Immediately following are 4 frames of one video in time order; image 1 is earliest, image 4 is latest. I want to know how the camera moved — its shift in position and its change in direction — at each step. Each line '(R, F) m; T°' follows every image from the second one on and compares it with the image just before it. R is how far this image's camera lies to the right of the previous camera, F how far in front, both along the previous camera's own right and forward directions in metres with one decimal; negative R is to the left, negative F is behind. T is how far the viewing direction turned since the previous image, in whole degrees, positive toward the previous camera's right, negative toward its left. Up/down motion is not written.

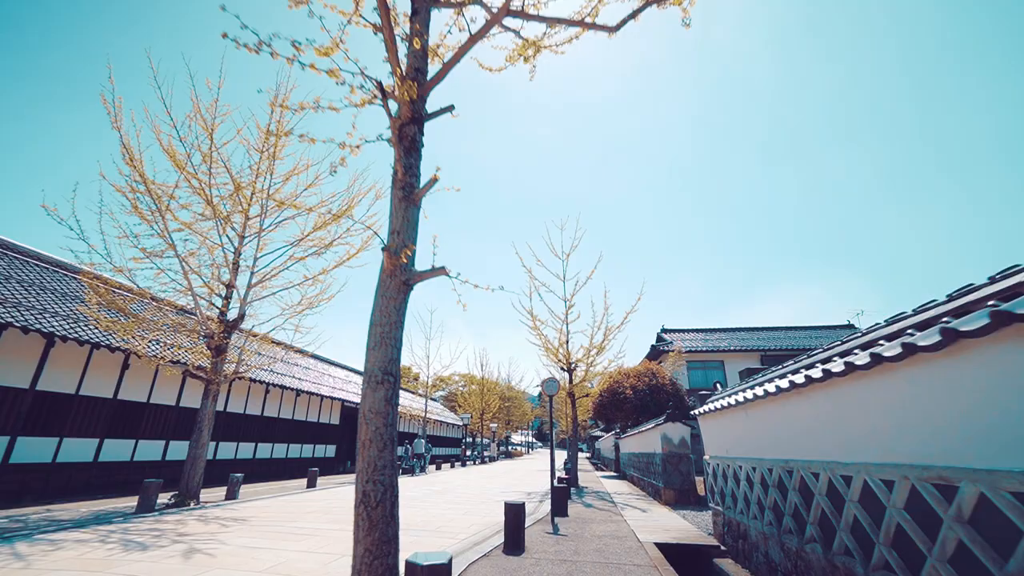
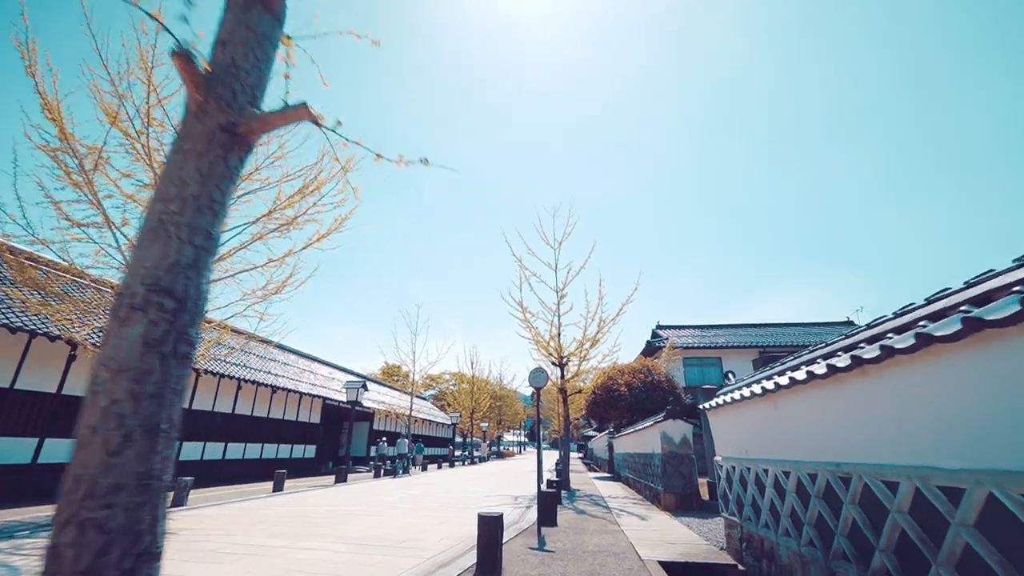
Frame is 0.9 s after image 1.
(+0.2, +1.0) m; +1°
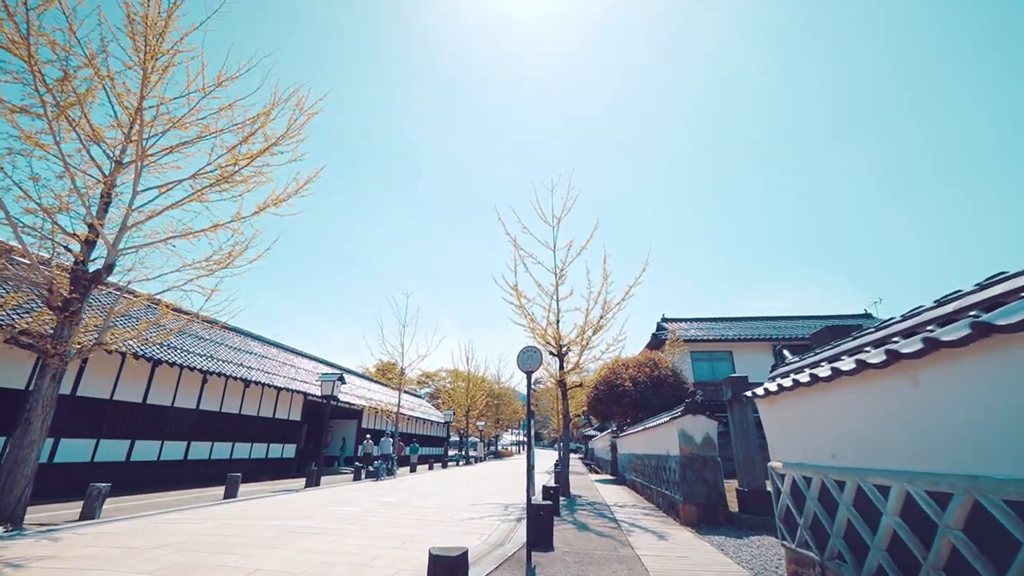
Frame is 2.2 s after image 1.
(+0.2, +1.6) m; 0°
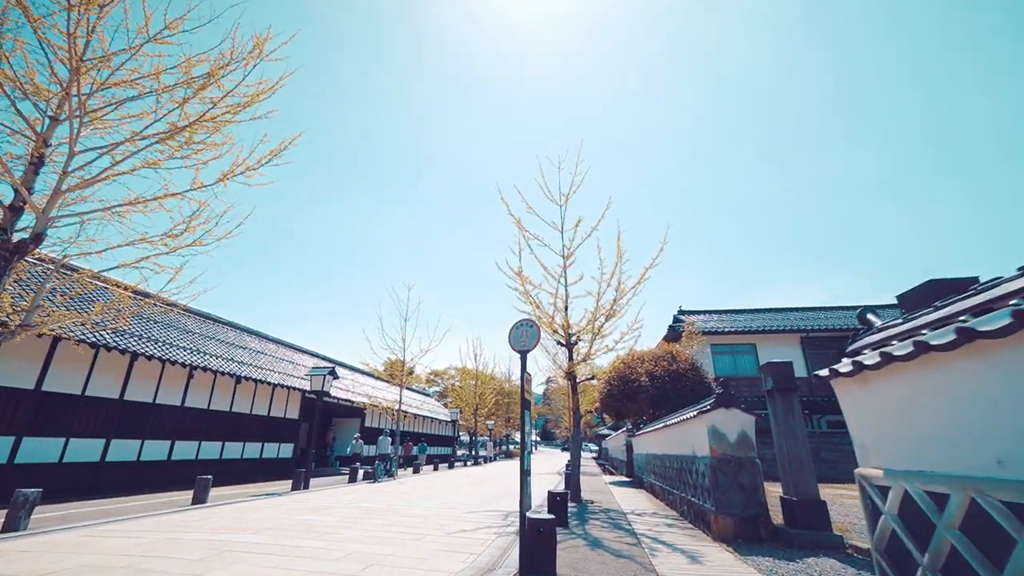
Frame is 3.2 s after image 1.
(+0.2, +1.2) m; -2°
